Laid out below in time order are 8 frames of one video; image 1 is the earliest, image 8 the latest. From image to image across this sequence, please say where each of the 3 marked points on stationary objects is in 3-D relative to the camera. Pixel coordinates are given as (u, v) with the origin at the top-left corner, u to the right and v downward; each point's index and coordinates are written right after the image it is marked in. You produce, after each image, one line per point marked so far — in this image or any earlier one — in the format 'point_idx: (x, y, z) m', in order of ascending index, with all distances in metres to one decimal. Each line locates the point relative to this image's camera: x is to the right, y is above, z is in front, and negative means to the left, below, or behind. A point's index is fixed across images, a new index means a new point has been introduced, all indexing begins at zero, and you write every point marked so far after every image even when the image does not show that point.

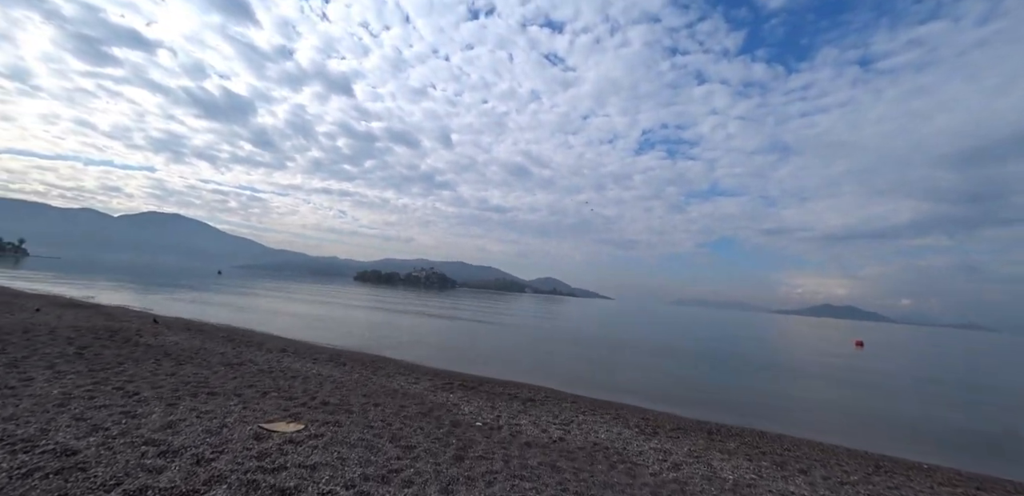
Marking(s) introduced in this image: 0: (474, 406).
0: (-1.3, -5.0, +12.5) m
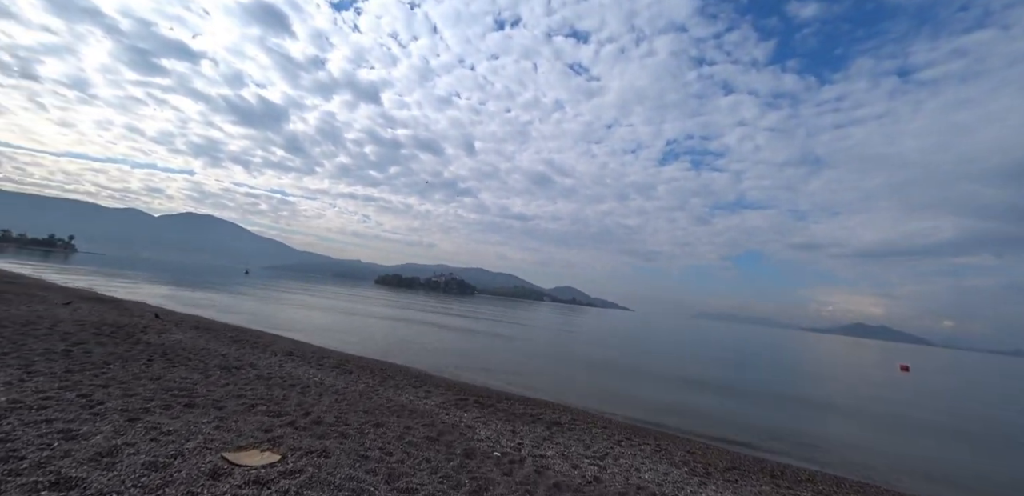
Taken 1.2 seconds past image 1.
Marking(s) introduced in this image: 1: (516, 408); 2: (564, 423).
0: (-0.6, -5.0, +10.8) m
1: (+0.1, -5.6, +13.7) m
2: (+1.6, -5.6, +12.4) m
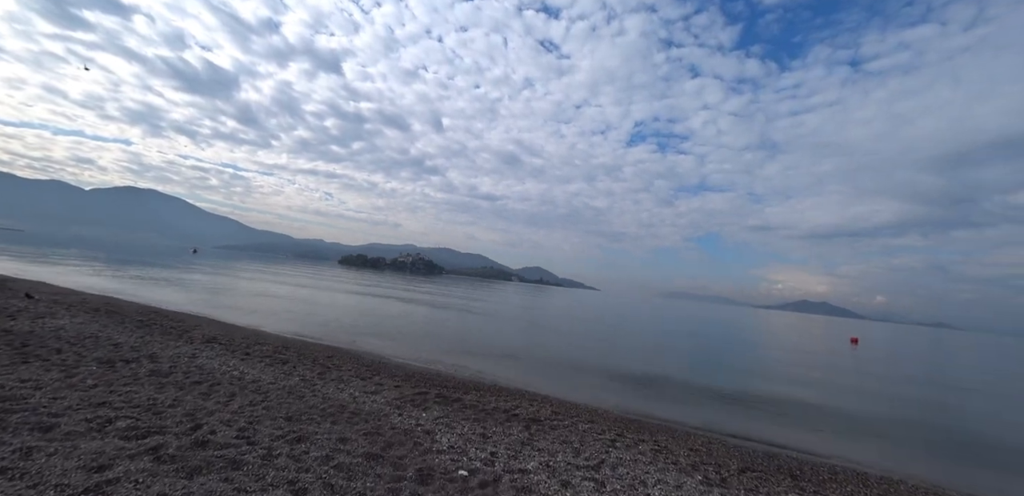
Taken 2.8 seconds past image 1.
0: (-1.3, -4.0, +8.5) m
1: (-0.8, -4.5, +11.5) m
2: (+0.9, -4.5, +10.3) m
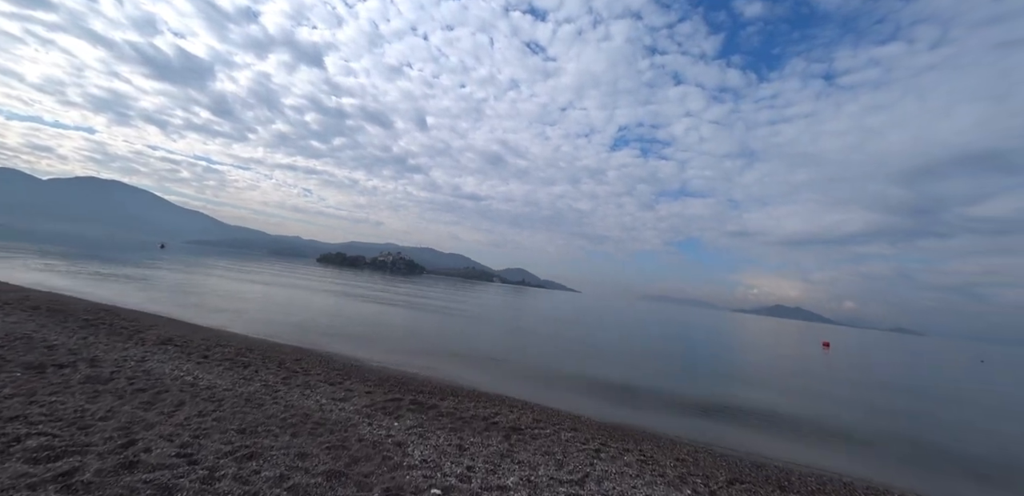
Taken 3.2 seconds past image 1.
0: (-1.7, -4.0, +7.8) m
1: (-1.3, -4.5, +10.8) m
2: (+0.3, -4.5, +9.7) m
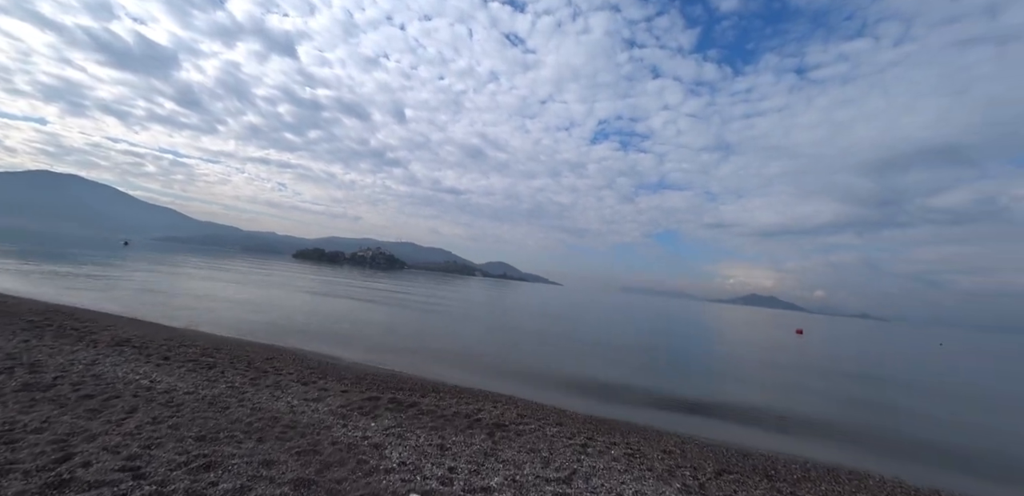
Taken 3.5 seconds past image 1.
0: (-2.0, -3.8, +7.4) m
1: (-1.8, -4.2, +10.4) m
2: (-0.1, -4.2, +9.4) m
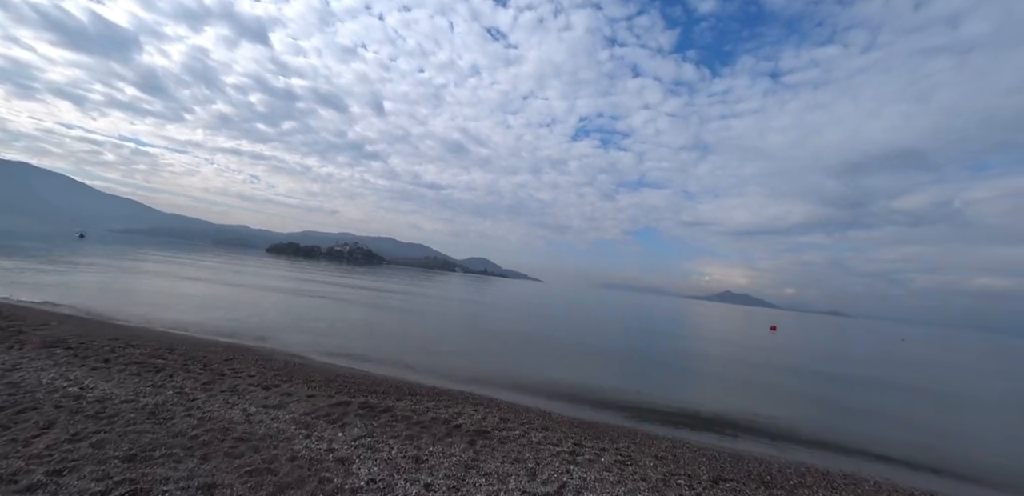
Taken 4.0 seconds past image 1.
0: (-2.3, -3.6, +6.6) m
1: (-2.2, -4.0, +9.6) m
2: (-0.4, -4.0, +8.7) m
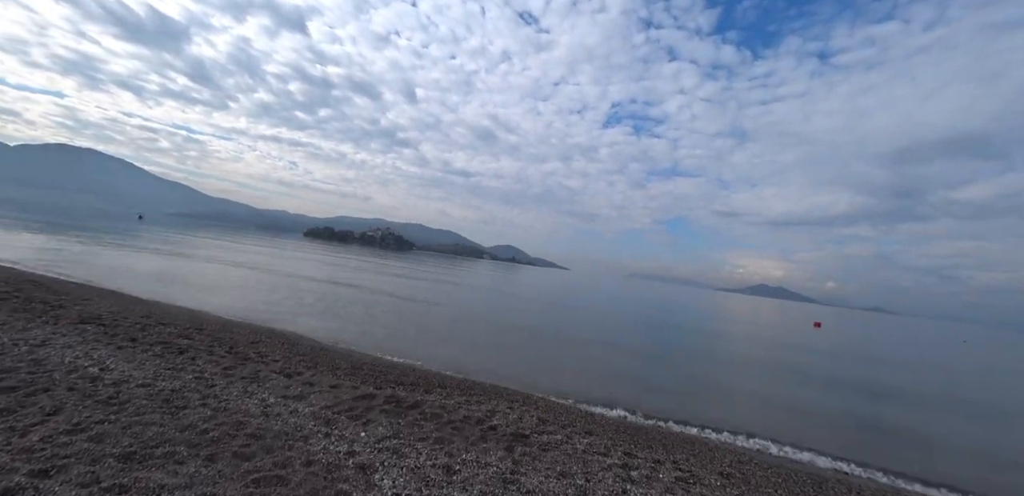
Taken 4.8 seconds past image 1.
0: (-1.6, -3.4, +6.2) m
1: (-1.3, -3.8, +9.2) m
2: (+0.4, -3.9, +8.1) m
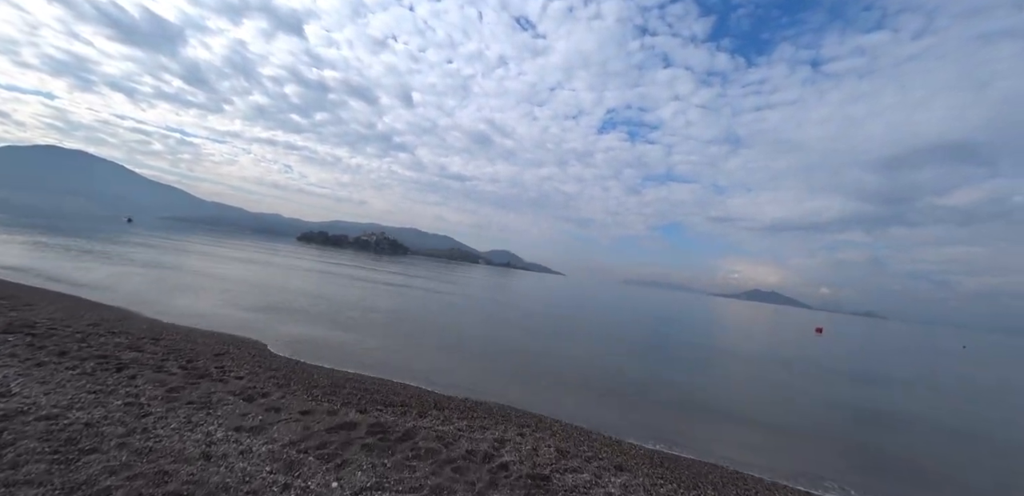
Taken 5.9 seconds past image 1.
0: (-1.3, -3.5, +5.0) m
1: (-1.0, -3.9, +8.0) m
2: (+0.7, -4.0, +7.0) m
